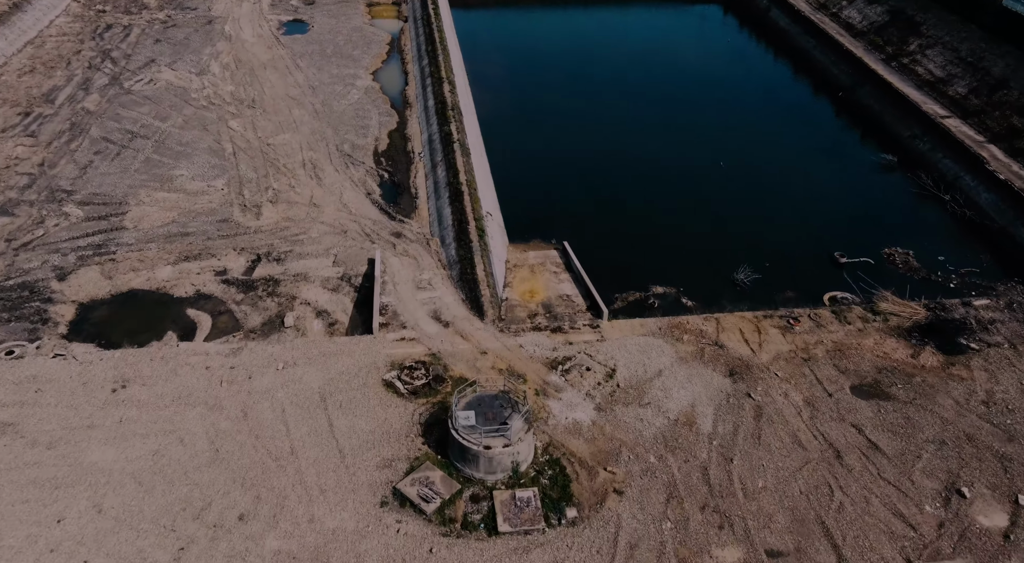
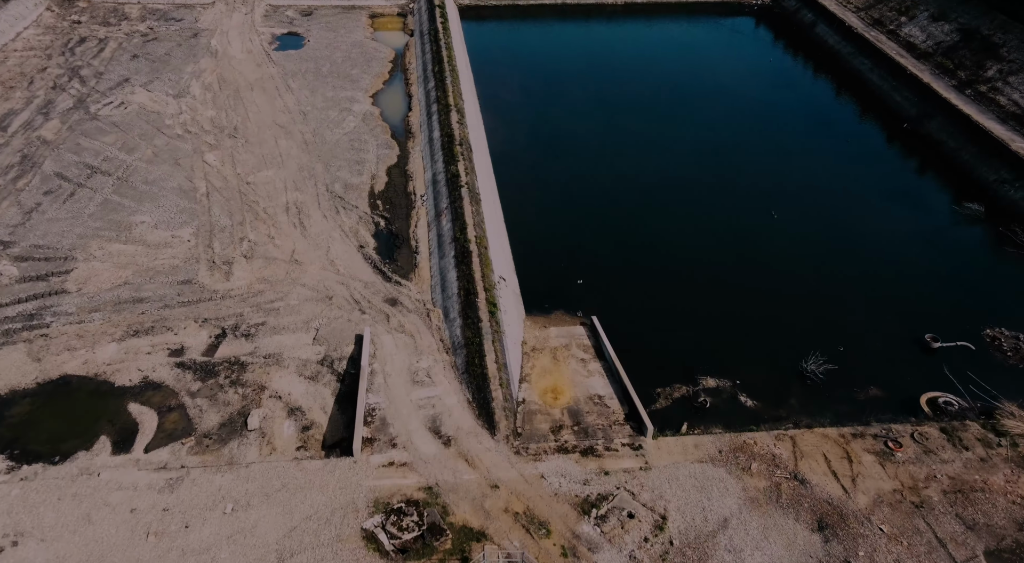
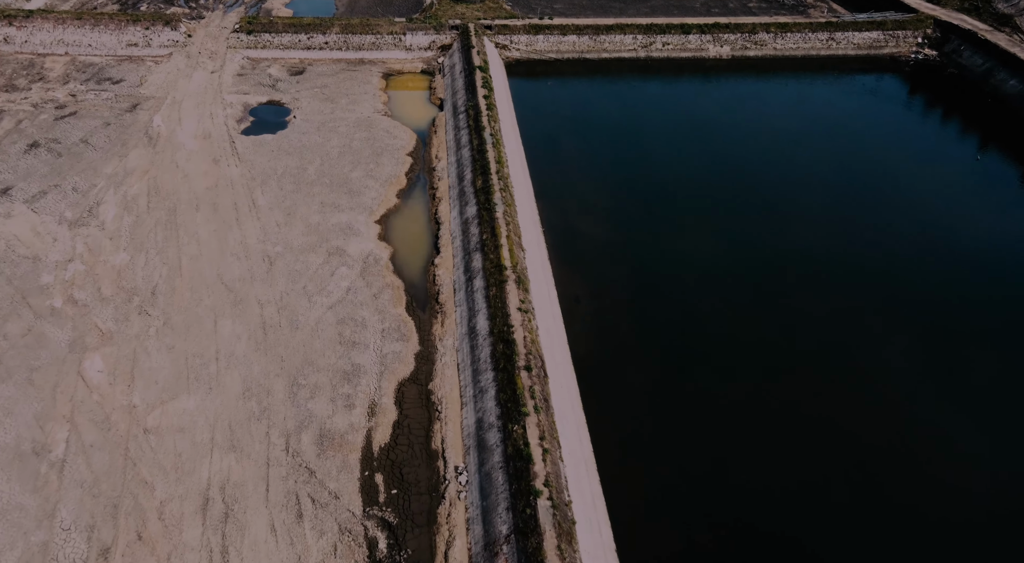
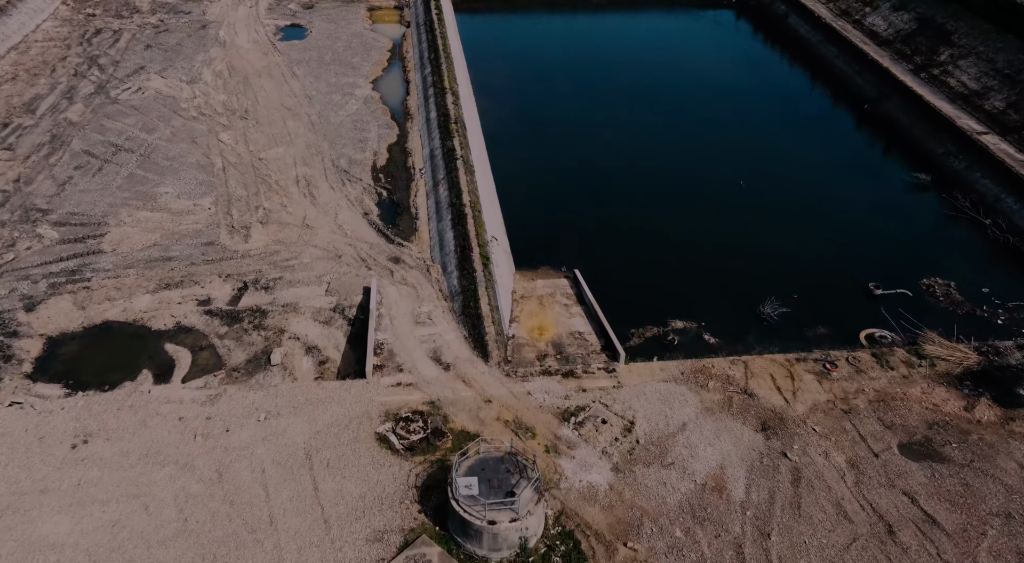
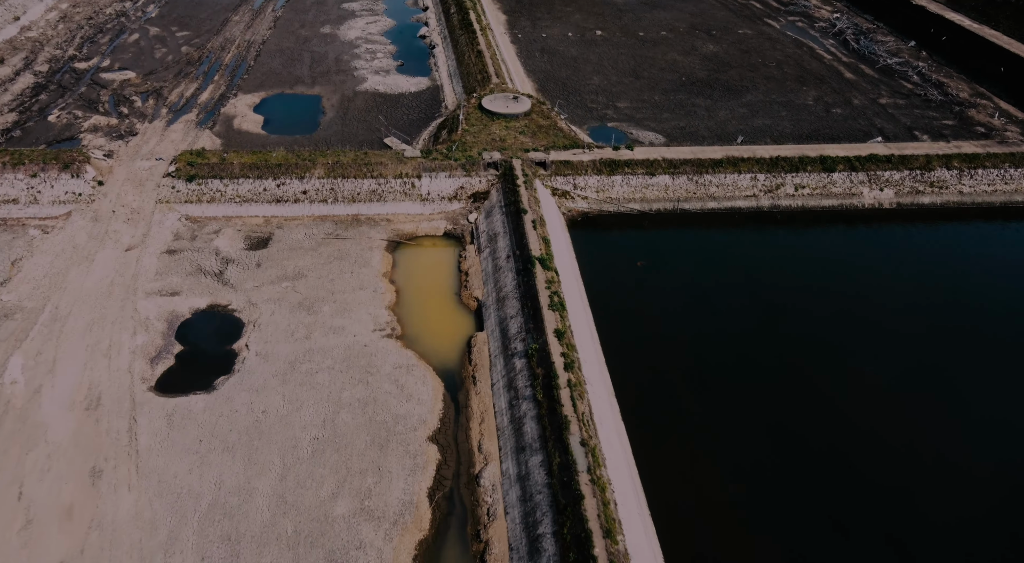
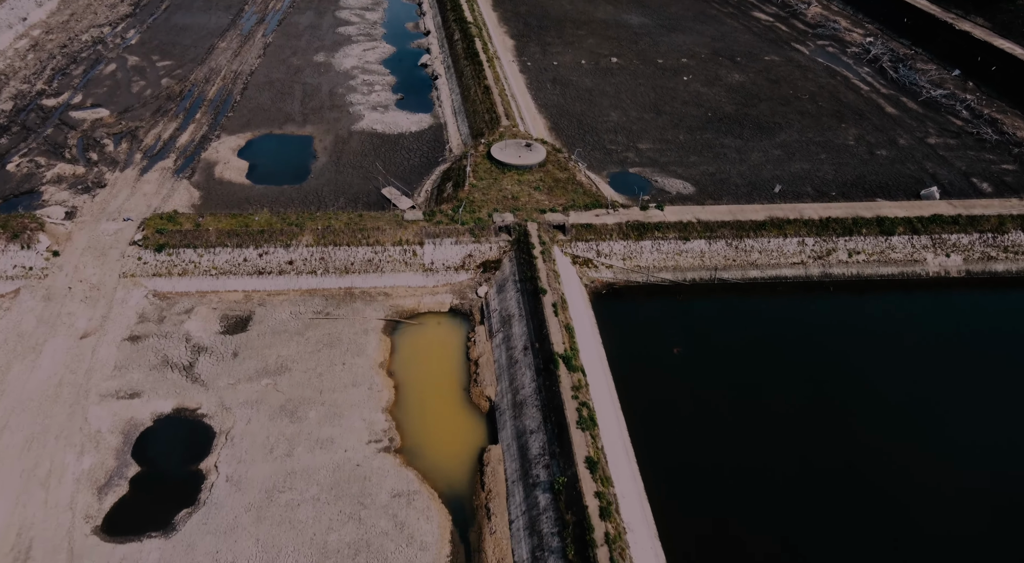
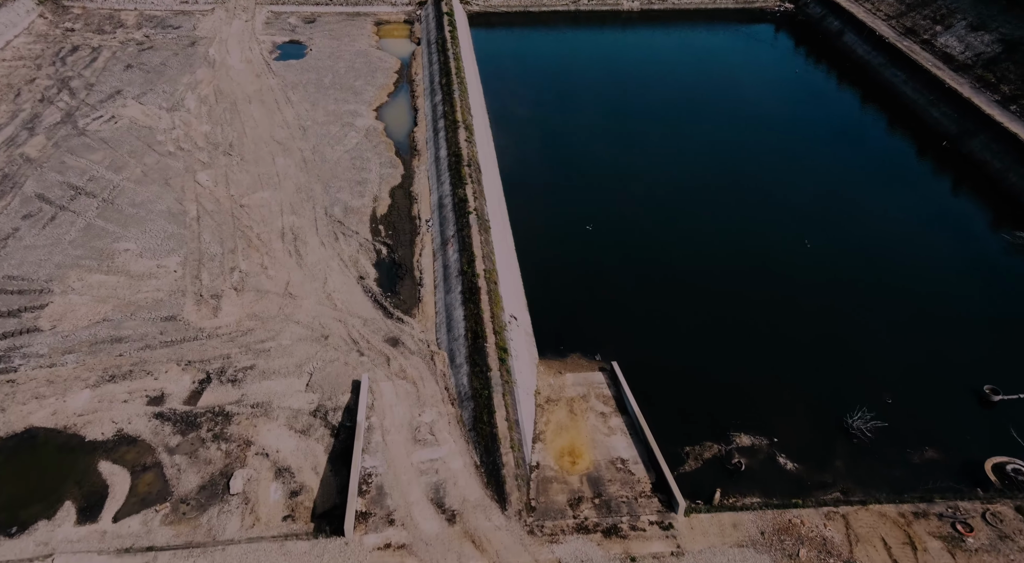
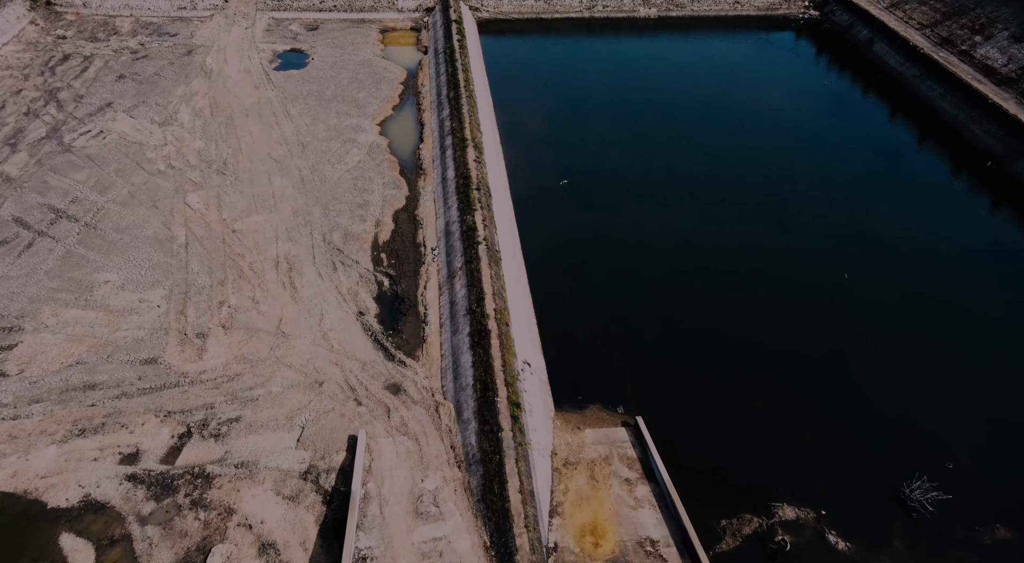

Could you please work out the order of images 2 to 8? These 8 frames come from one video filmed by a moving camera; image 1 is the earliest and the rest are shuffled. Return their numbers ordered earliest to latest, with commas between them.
4, 2, 7, 8, 3, 5, 6
